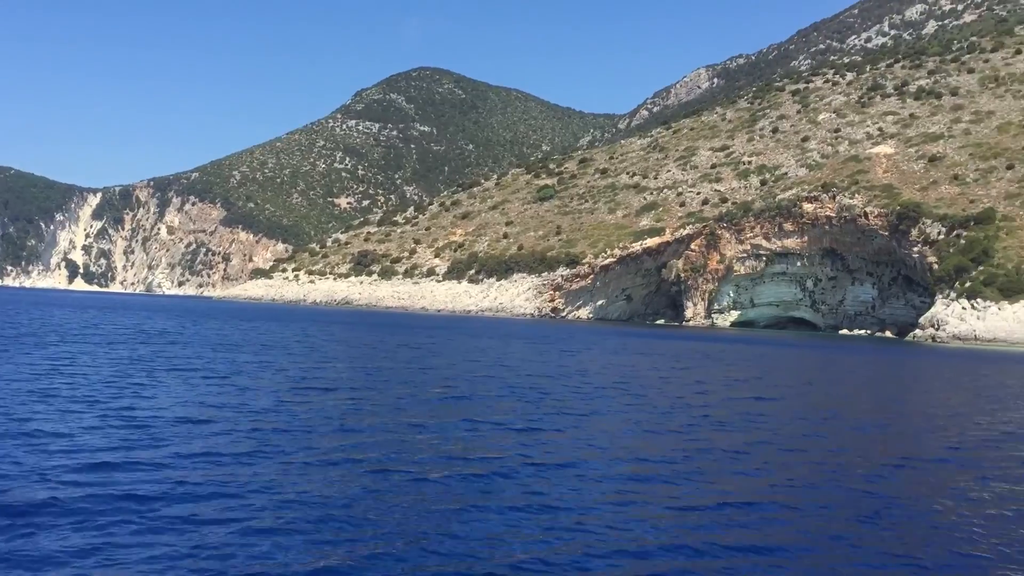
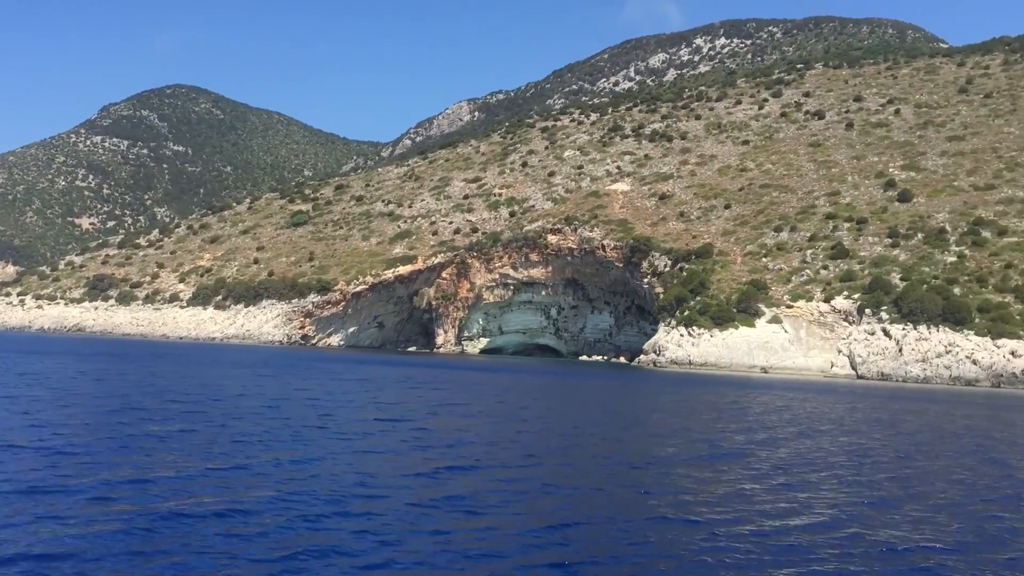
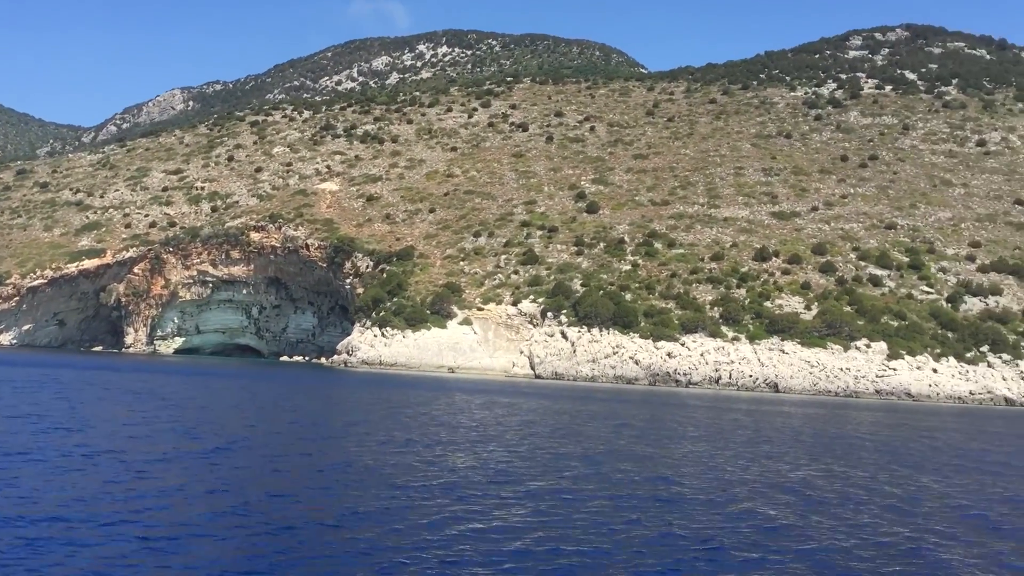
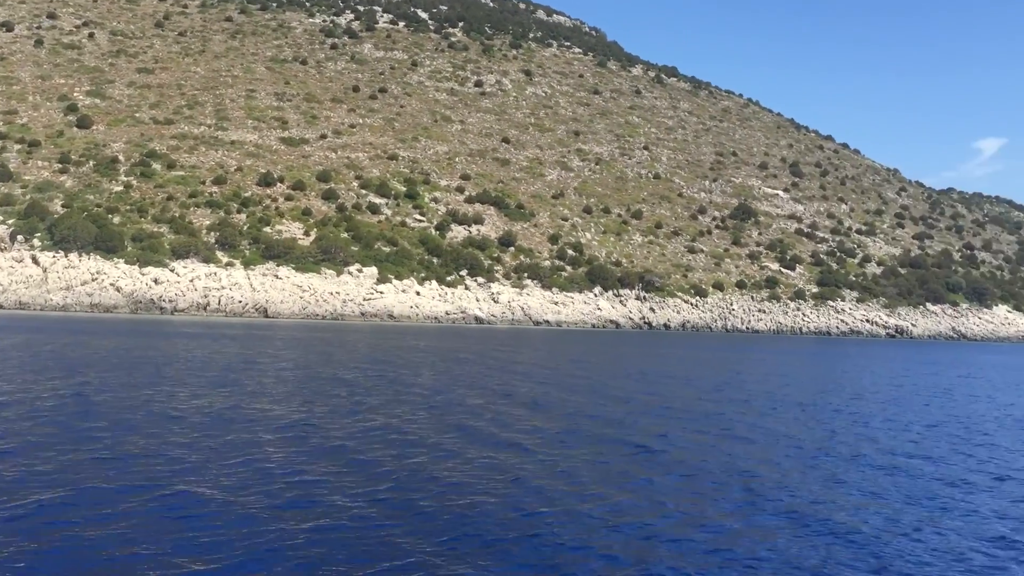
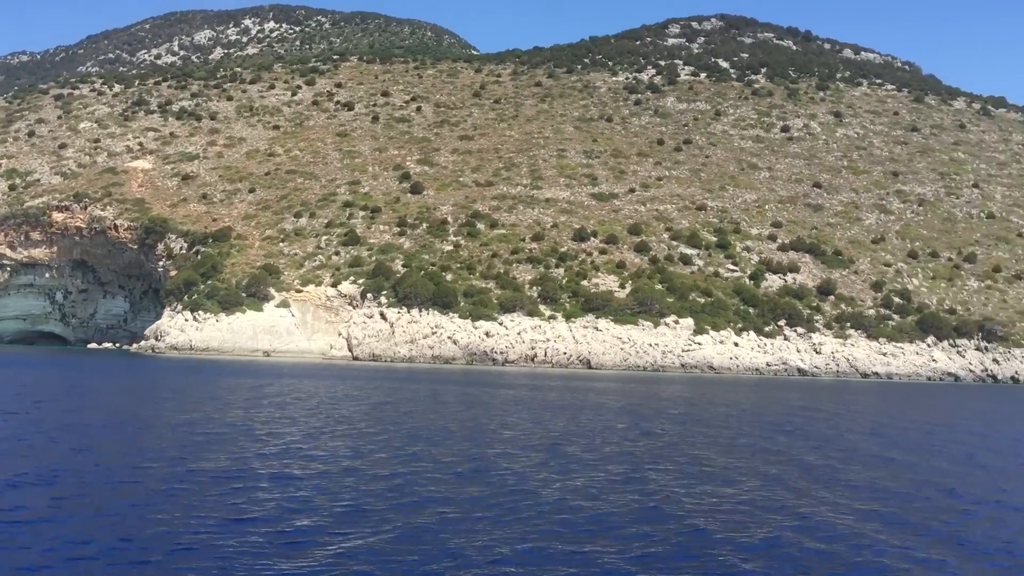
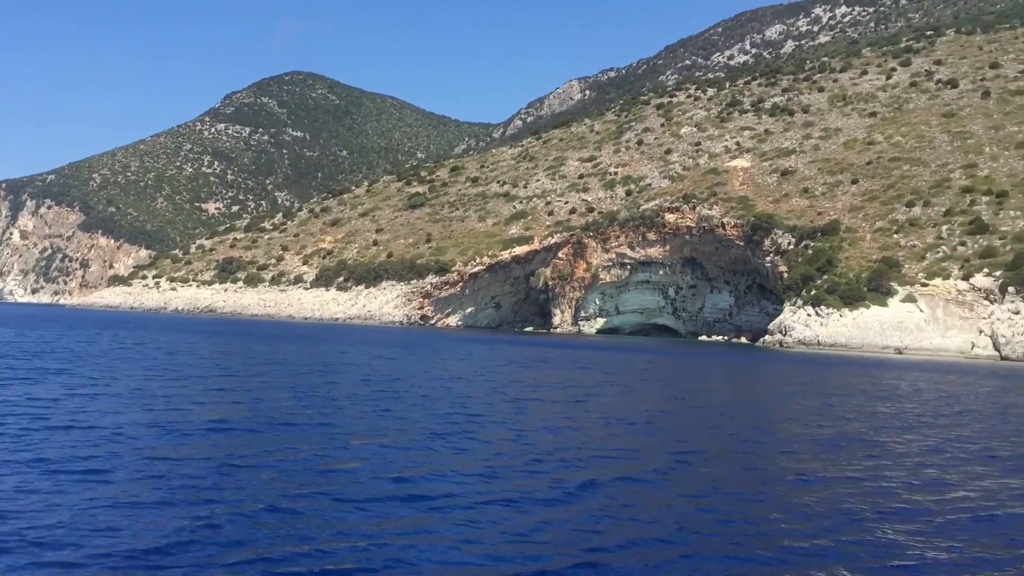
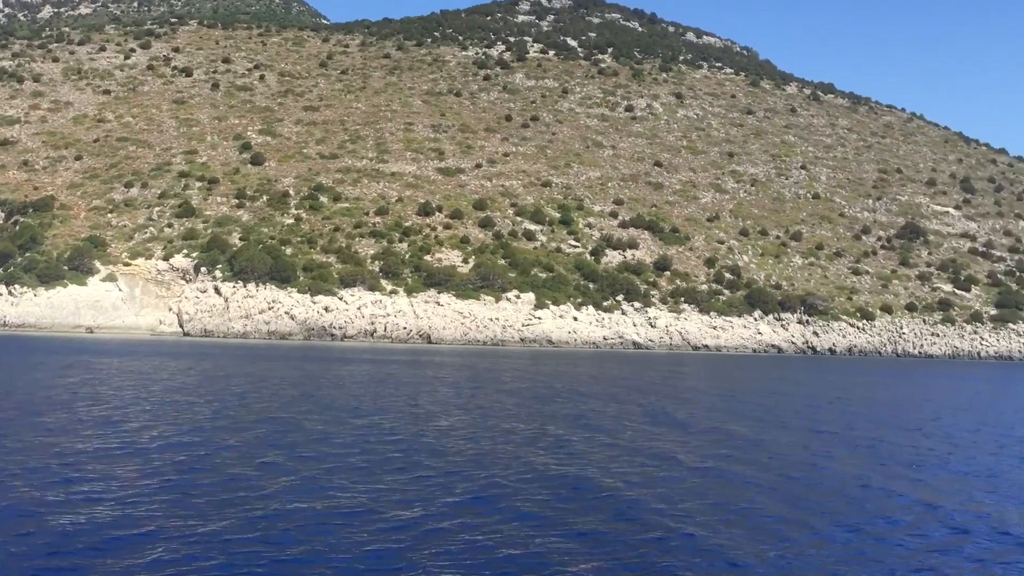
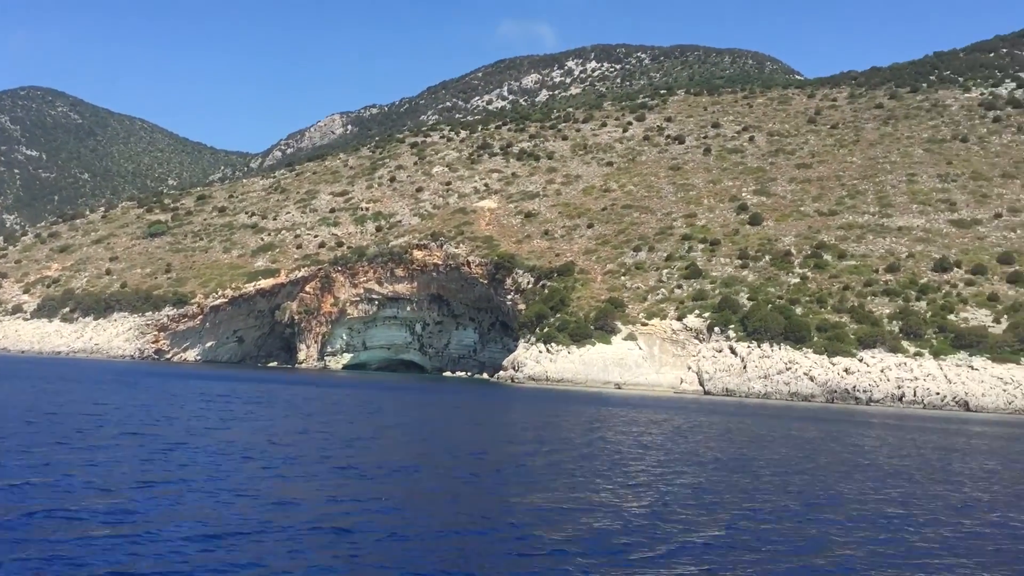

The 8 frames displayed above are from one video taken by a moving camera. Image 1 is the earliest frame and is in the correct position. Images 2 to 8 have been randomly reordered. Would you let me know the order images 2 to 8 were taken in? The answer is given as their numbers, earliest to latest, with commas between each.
6, 2, 8, 3, 5, 7, 4
